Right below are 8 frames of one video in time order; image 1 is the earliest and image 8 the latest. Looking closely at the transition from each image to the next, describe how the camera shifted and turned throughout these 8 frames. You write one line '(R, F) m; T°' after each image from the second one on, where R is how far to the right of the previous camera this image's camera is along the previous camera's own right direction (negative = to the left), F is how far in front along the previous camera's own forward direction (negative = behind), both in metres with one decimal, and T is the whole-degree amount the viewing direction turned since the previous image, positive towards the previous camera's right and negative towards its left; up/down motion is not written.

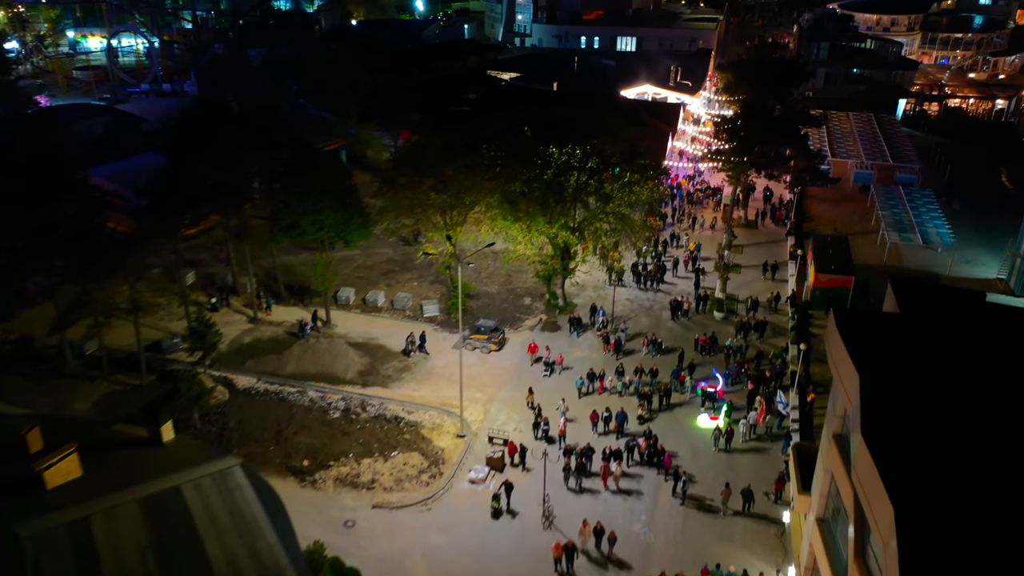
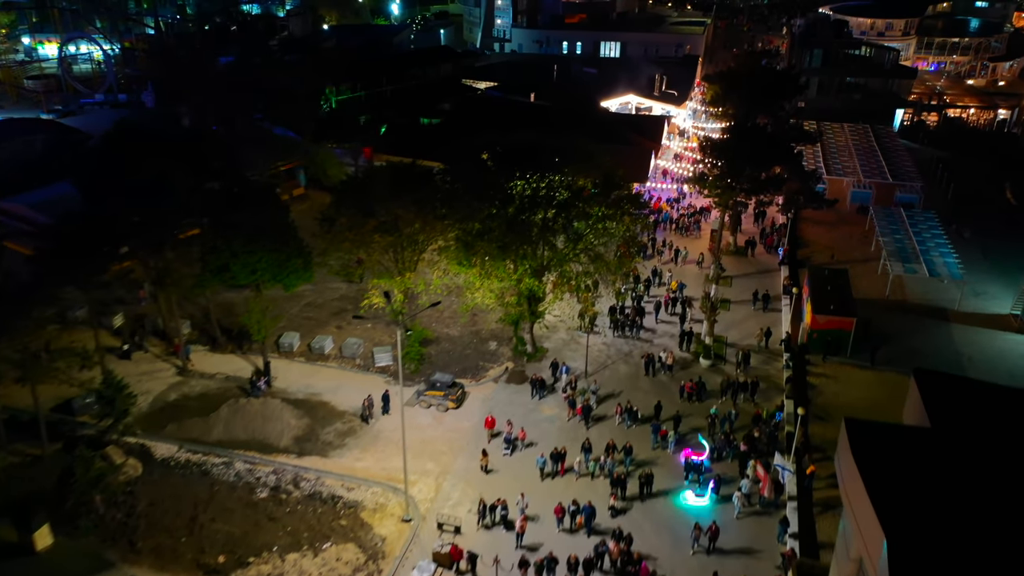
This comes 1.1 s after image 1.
(+1.0, +3.3) m; +1°
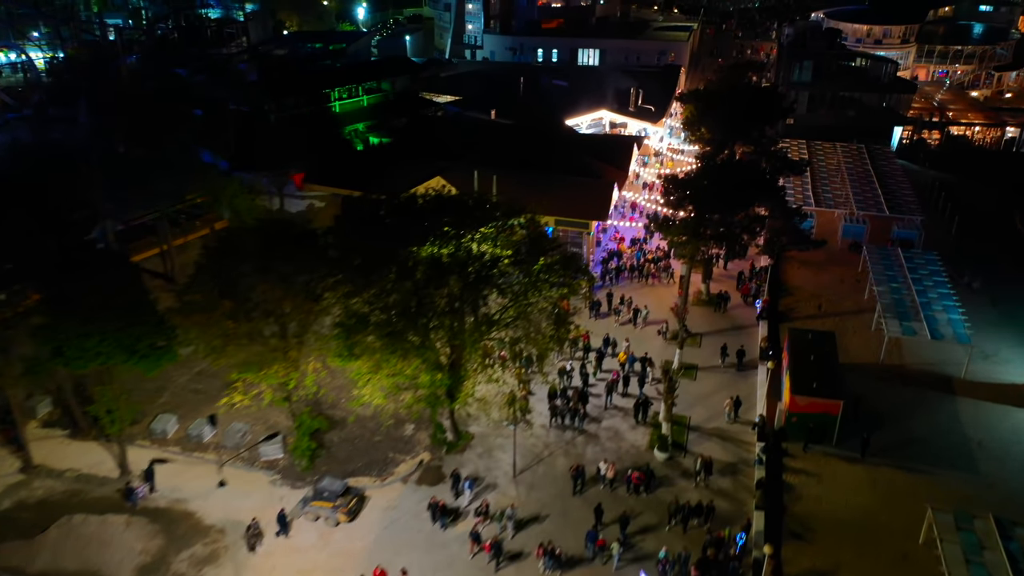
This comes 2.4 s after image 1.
(+2.3, +4.8) m; 0°
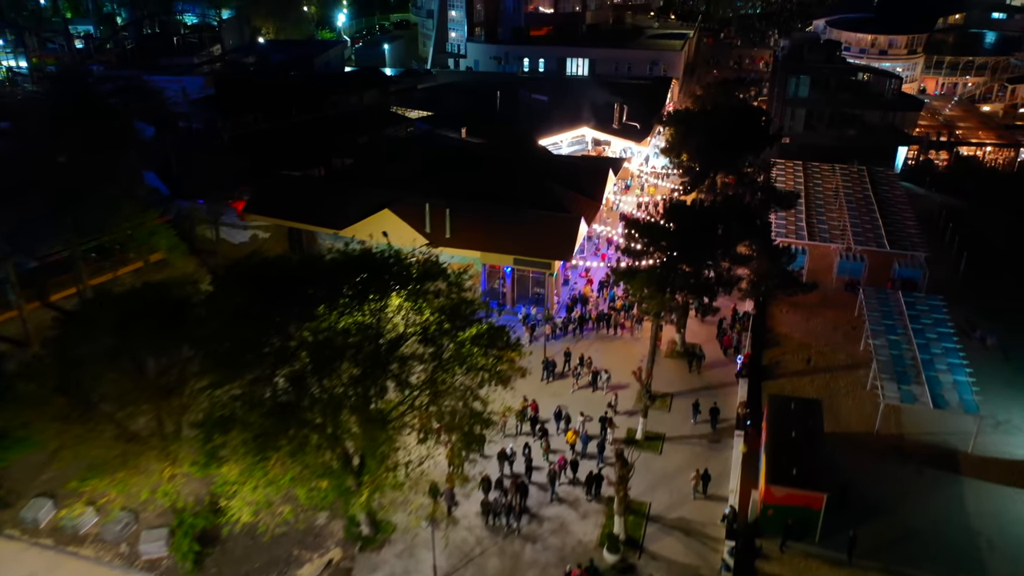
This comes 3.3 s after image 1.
(+2.0, +3.5) m; -1°
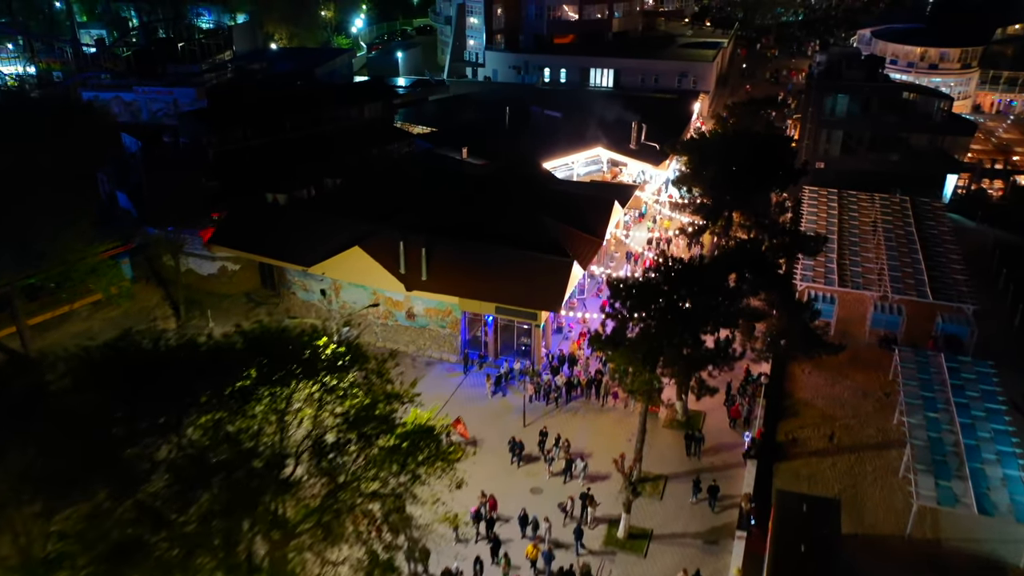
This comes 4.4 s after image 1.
(+1.9, +3.6) m; -3°
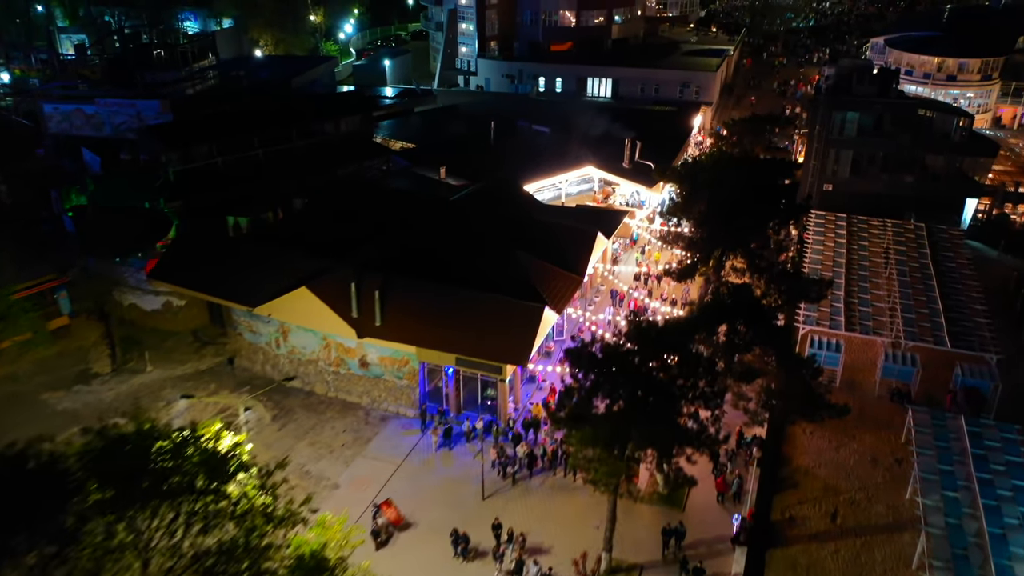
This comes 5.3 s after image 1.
(+1.4, +3.0) m; -1°
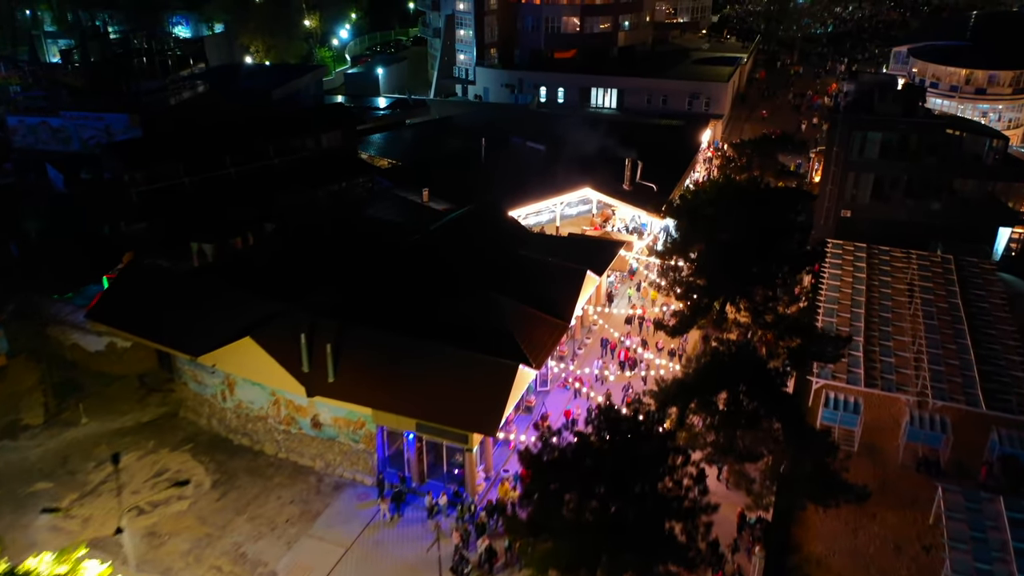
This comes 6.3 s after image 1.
(+1.1, +3.0) m; -1°
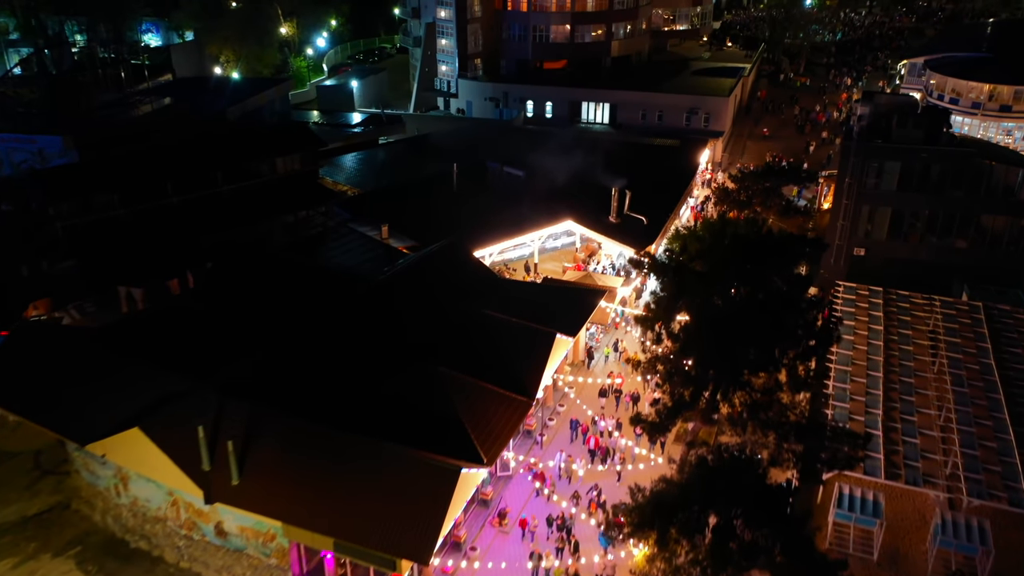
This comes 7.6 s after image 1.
(+1.3, +3.9) m; 0°
